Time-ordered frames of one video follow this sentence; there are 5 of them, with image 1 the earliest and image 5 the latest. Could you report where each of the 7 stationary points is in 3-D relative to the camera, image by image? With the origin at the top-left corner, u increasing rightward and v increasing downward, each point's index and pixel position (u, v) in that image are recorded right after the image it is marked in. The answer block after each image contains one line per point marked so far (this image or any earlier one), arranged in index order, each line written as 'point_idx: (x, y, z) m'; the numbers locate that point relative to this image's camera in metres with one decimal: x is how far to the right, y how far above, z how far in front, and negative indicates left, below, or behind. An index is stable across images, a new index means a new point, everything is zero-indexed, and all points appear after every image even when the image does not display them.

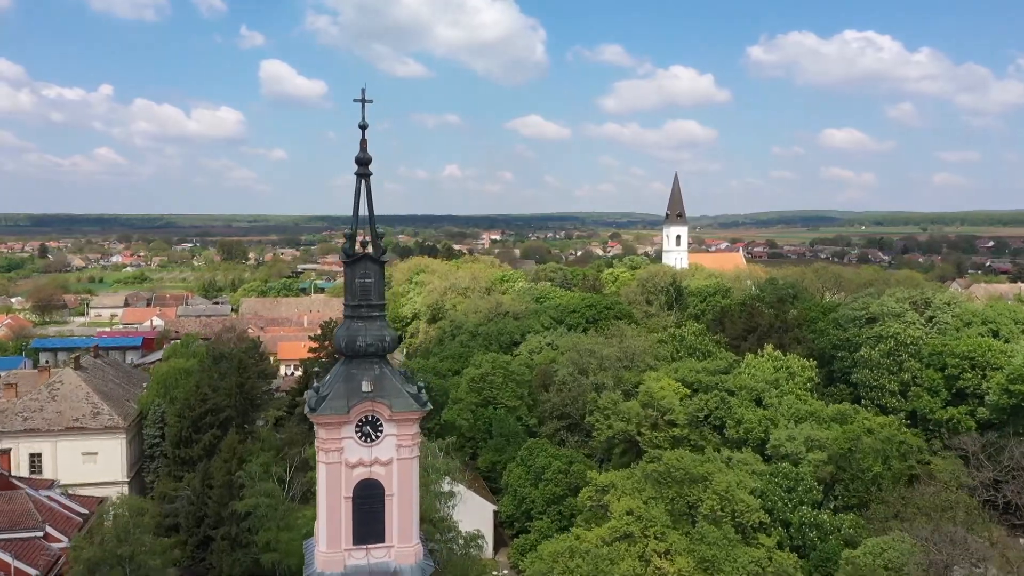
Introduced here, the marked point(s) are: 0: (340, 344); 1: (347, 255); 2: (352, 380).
0: (-3.0, -1.0, +14.6) m
1: (-2.9, +0.6, +14.6) m
2: (-2.8, -1.6, +14.4) m
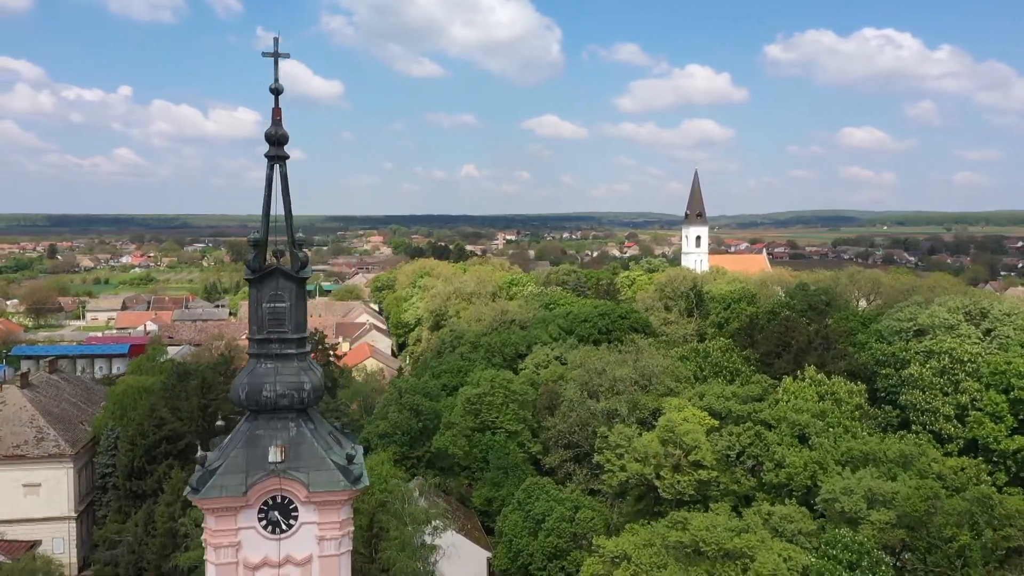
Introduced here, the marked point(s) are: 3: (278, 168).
0: (-3.4, -1.4, +10.4) m
1: (-3.3, +0.2, +10.5) m
2: (-3.2, -2.0, +10.3) m
3: (-3.1, +1.6, +10.9) m
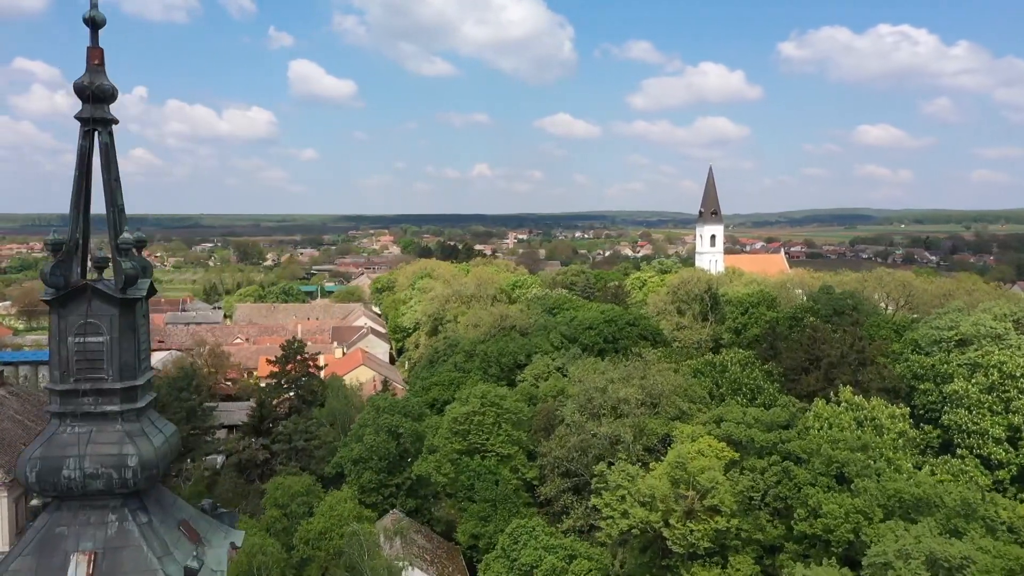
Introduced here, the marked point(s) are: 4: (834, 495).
0: (-4.1, -1.6, +7.0) m
1: (-3.9, 0.0, +7.0) m
2: (-3.8, -2.2, +6.8) m
3: (-3.7, +1.4, +7.4) m
4: (+6.9, -4.4, +17.6) m
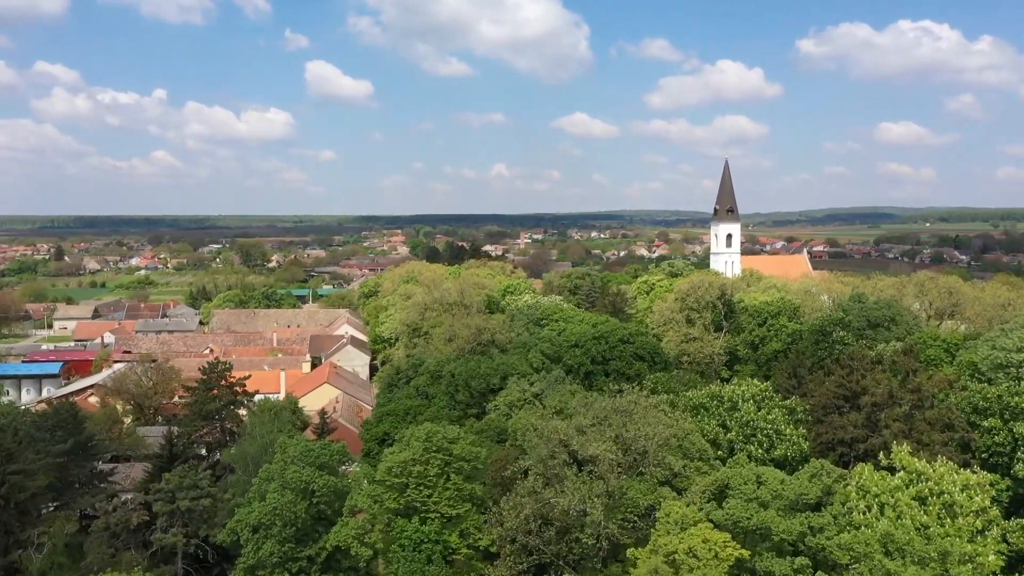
0: (-5.9, -2.0, +0.9) m
1: (-5.8, -0.4, +0.9) m
2: (-5.7, -2.6, +0.8) m
3: (-5.6, +1.0, +1.4) m
4: (+5.3, -4.8, +11.2) m
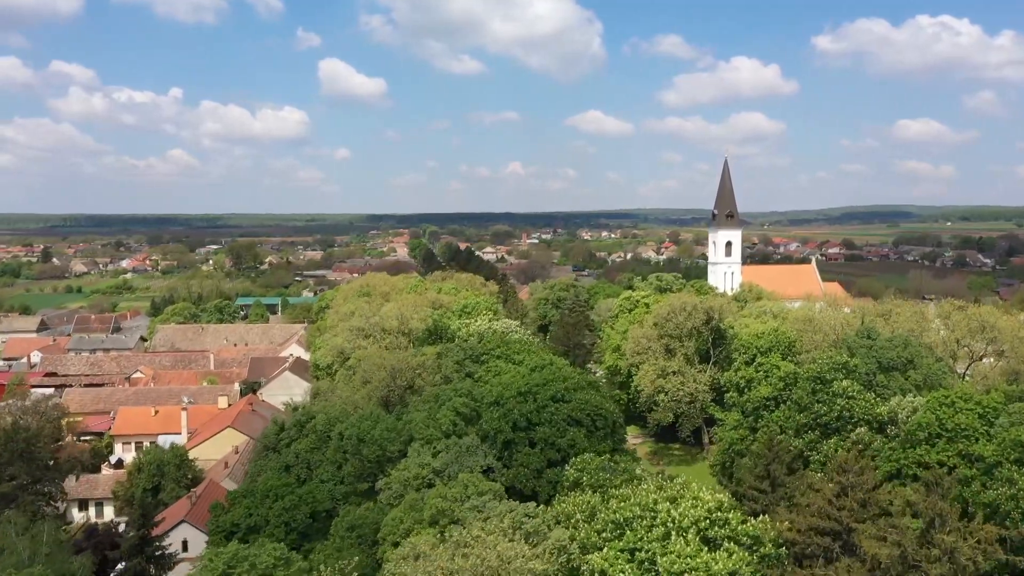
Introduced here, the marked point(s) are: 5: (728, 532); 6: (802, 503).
0: (-9.5, -3.3, -6.3) m
1: (-9.4, -1.7, -6.2) m
2: (-9.3, -3.9, -6.4) m
3: (-9.1, -0.3, -5.8) m
4: (+1.9, -6.1, +3.9) m
5: (+3.9, -4.4, +14.7) m
6: (+5.7, -3.9, +16.4) m
